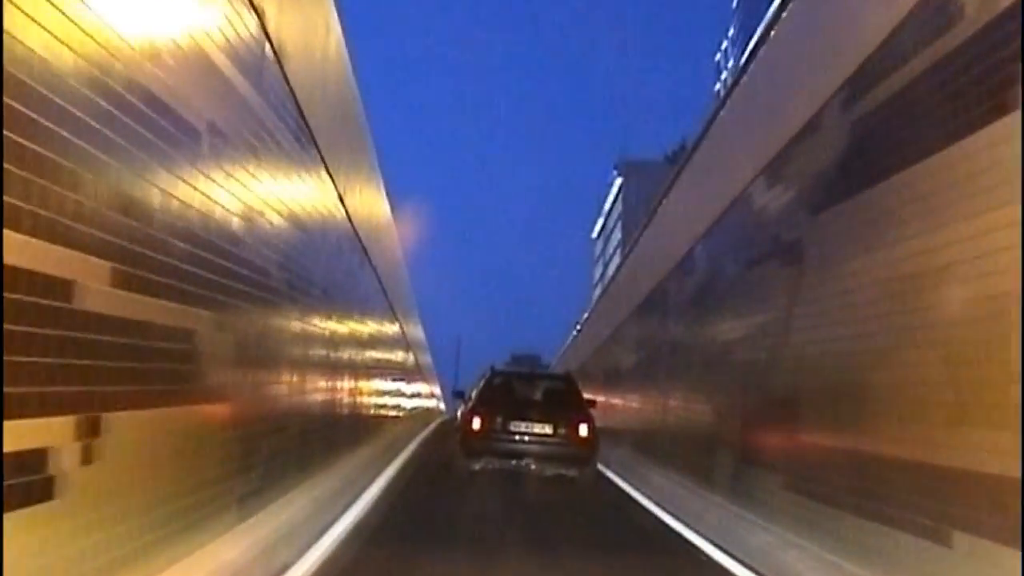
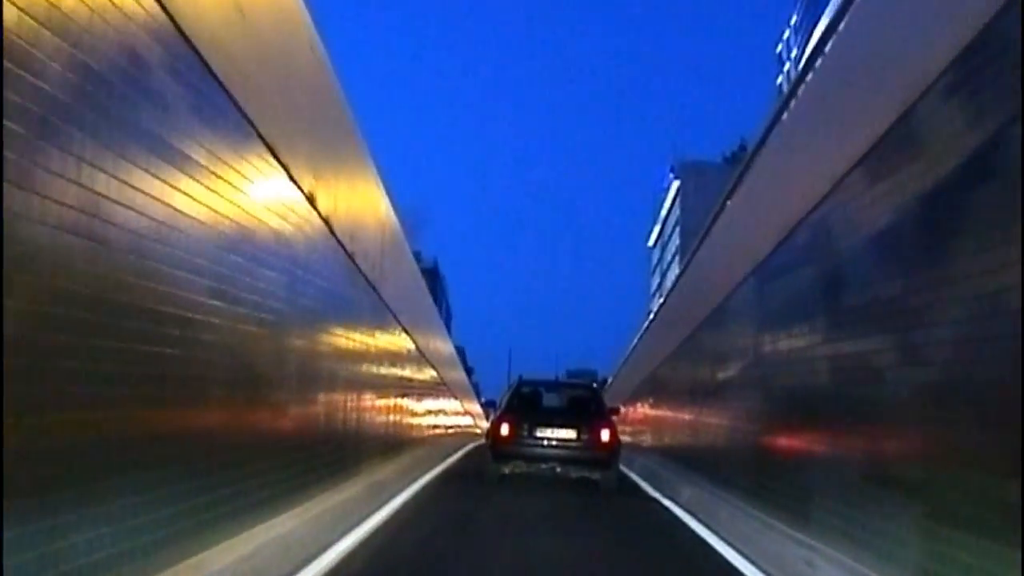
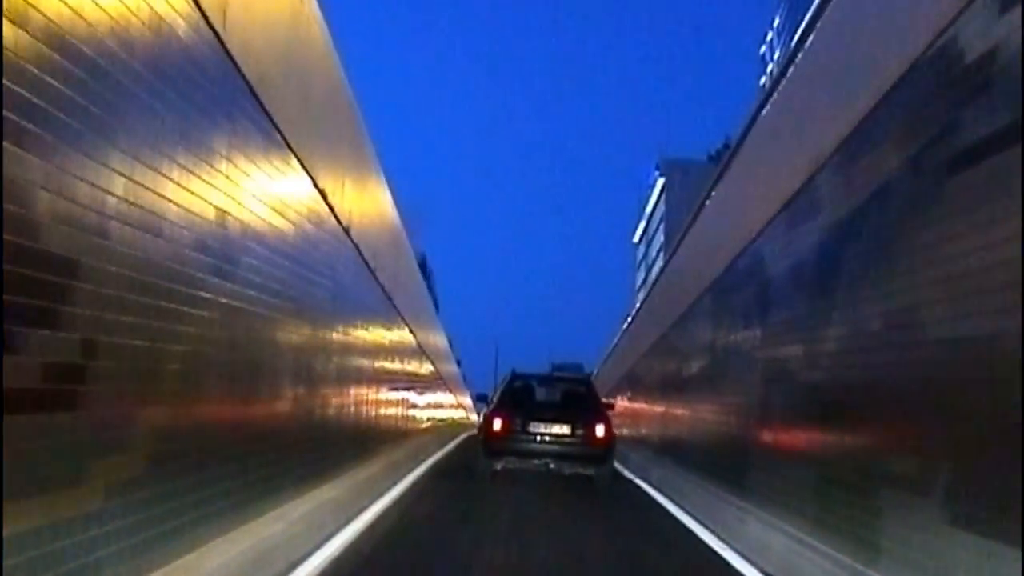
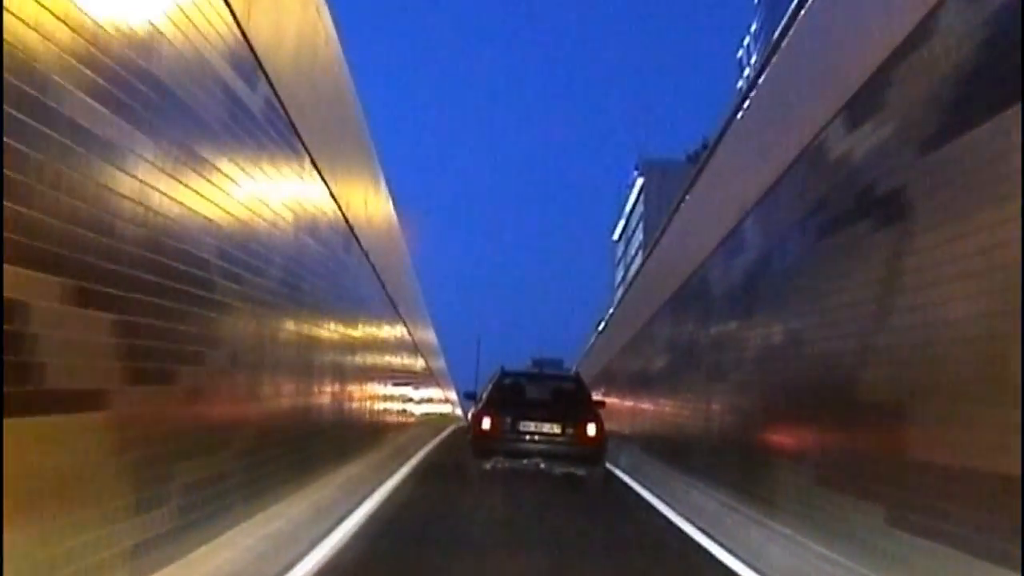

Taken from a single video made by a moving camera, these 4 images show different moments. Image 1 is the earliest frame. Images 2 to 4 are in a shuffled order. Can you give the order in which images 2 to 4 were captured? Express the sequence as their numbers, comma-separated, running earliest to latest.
4, 3, 2
